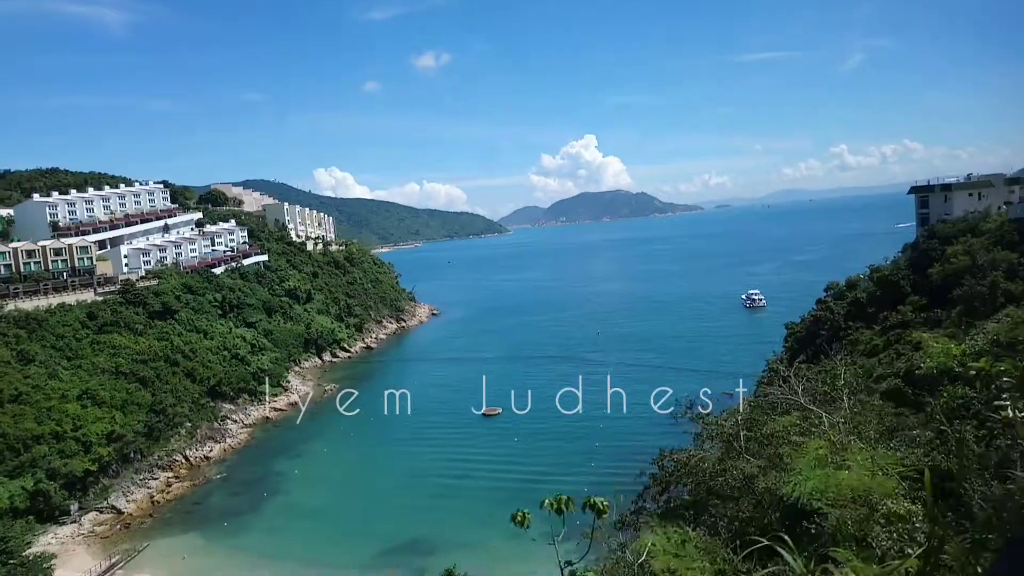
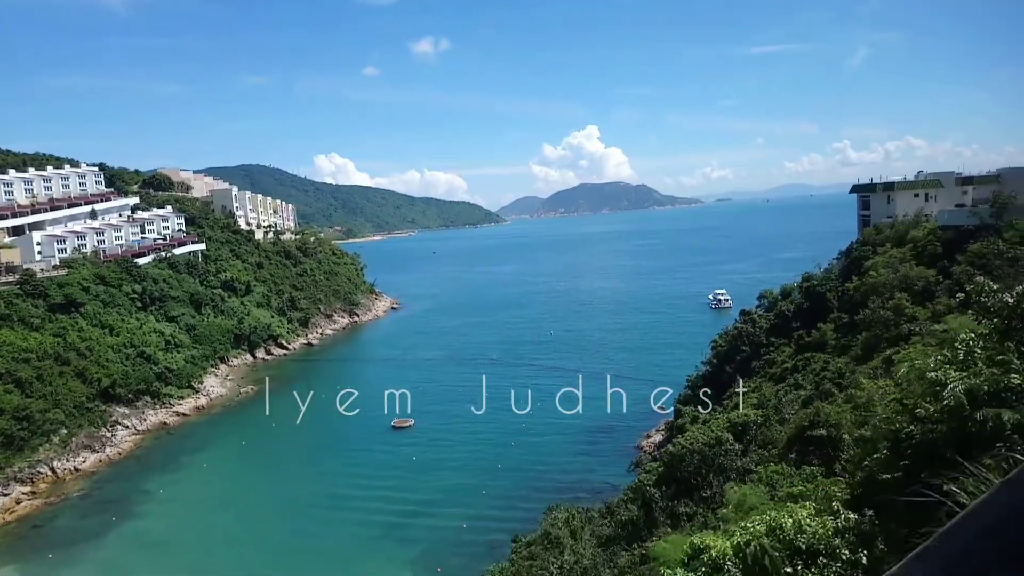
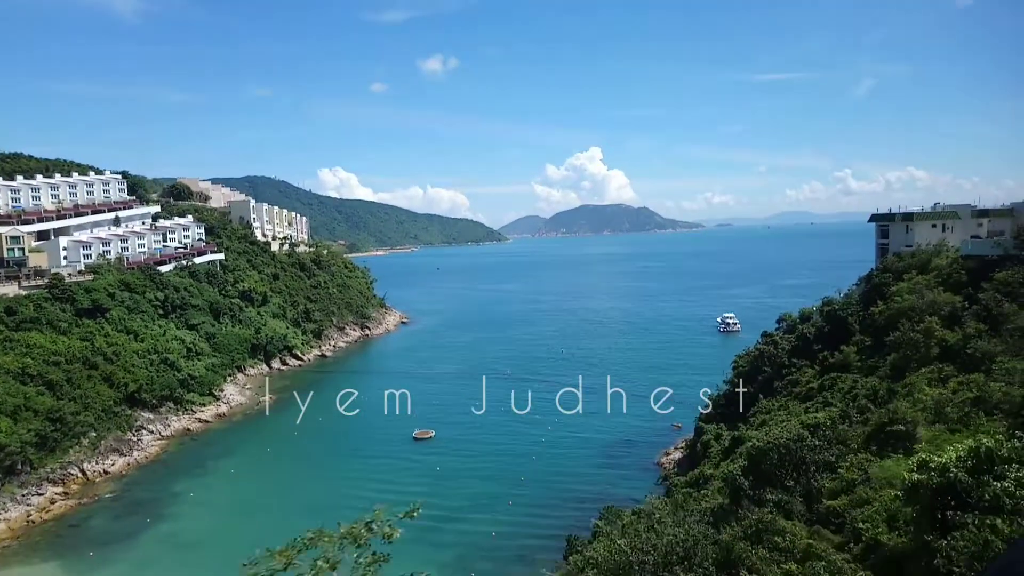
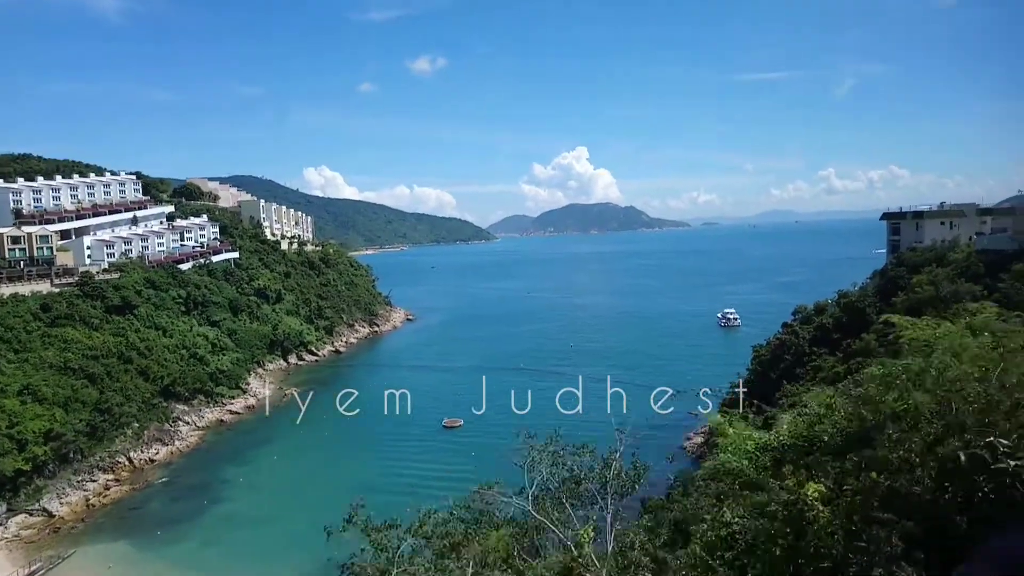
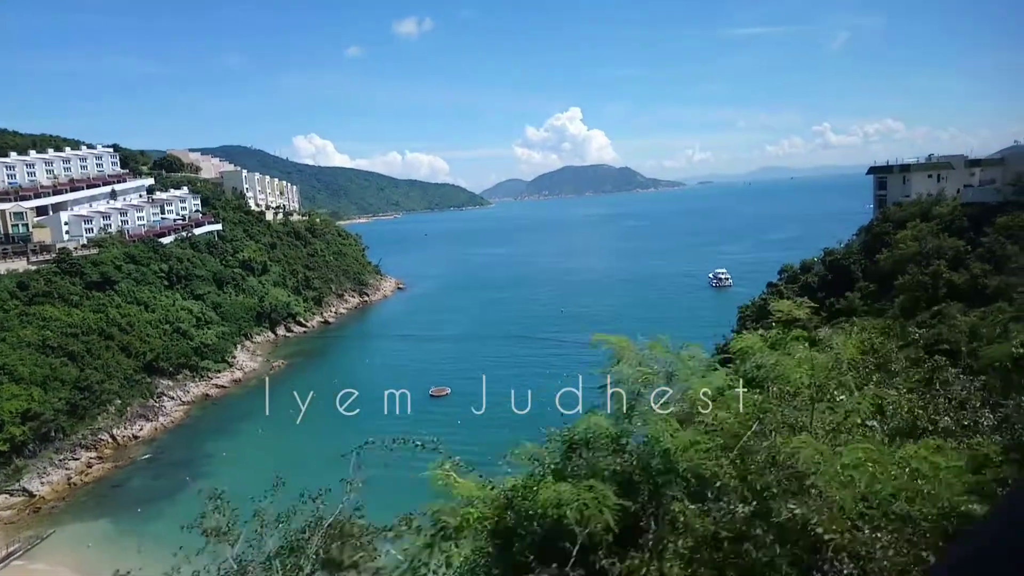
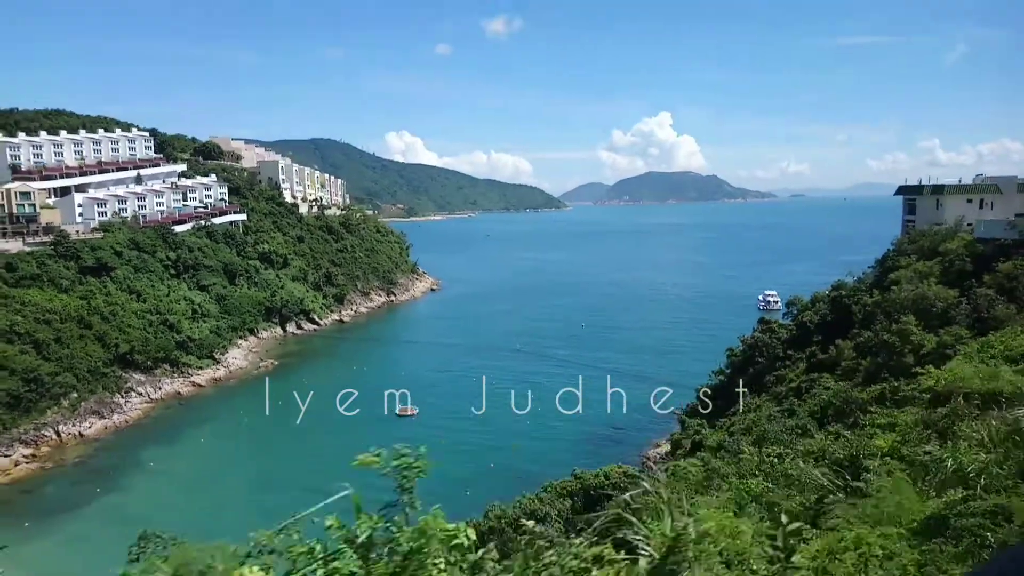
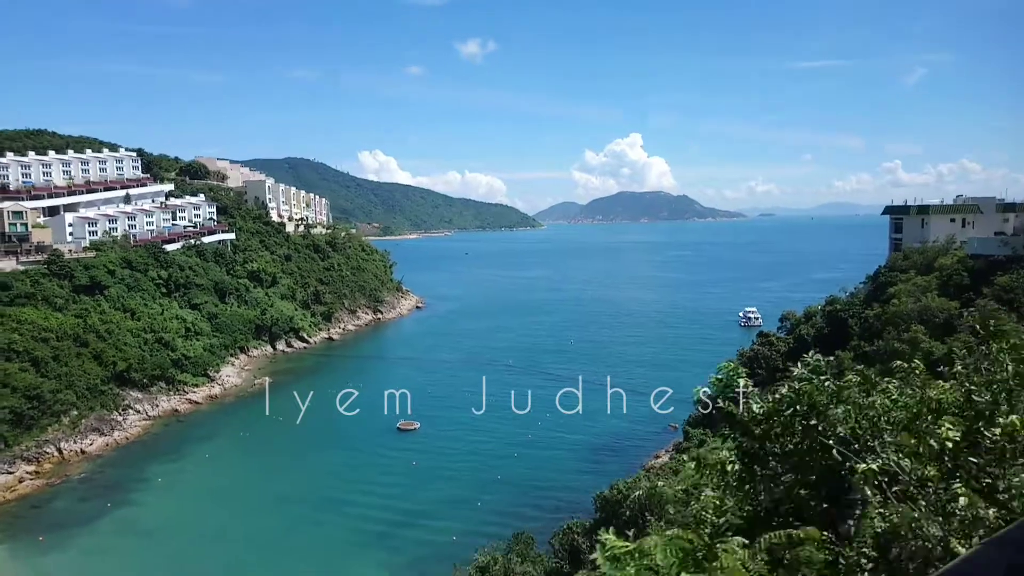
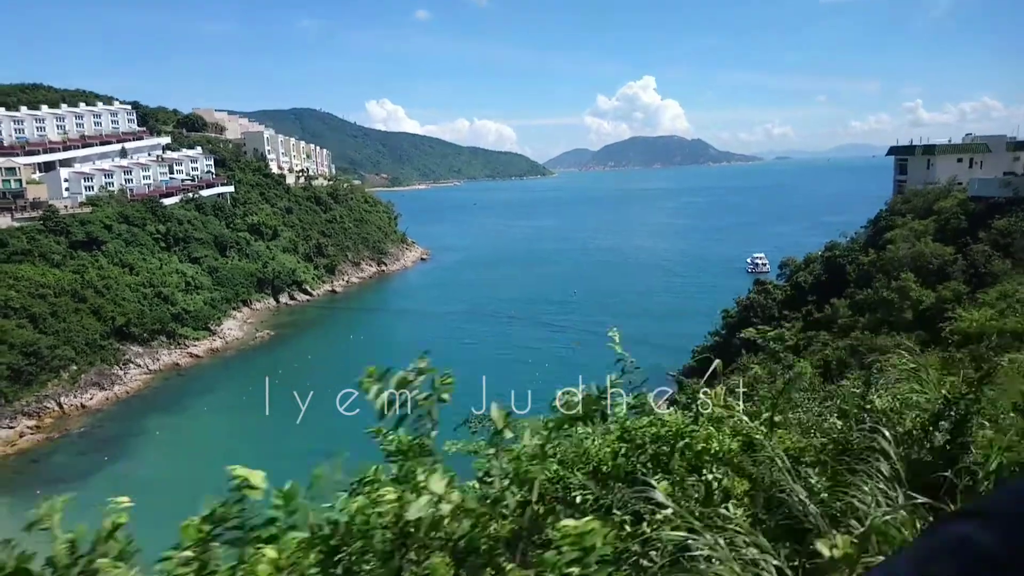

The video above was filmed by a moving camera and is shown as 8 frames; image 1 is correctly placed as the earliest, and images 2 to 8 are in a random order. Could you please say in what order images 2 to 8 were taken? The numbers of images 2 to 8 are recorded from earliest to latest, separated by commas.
4, 5, 3, 2, 7, 8, 6
